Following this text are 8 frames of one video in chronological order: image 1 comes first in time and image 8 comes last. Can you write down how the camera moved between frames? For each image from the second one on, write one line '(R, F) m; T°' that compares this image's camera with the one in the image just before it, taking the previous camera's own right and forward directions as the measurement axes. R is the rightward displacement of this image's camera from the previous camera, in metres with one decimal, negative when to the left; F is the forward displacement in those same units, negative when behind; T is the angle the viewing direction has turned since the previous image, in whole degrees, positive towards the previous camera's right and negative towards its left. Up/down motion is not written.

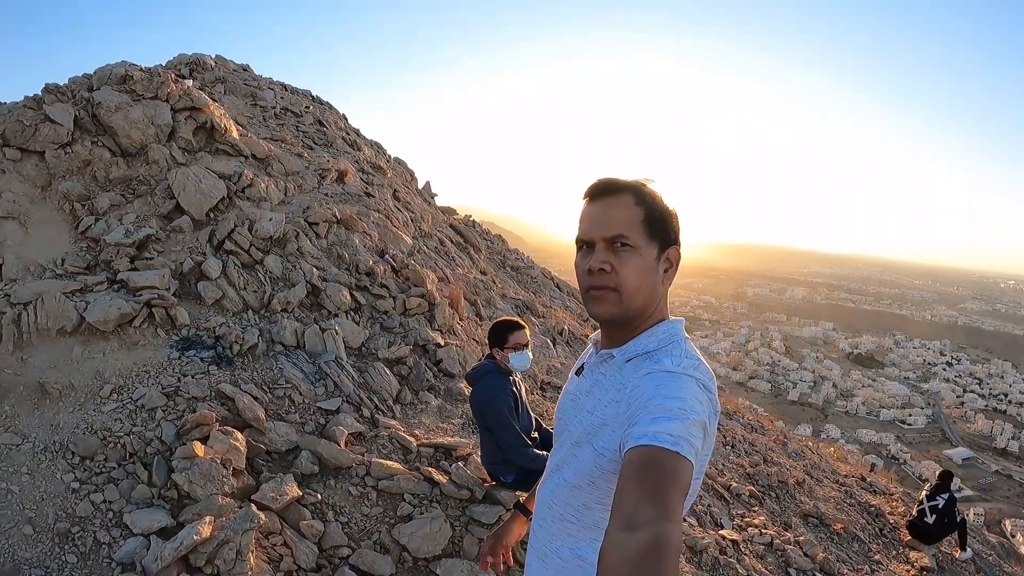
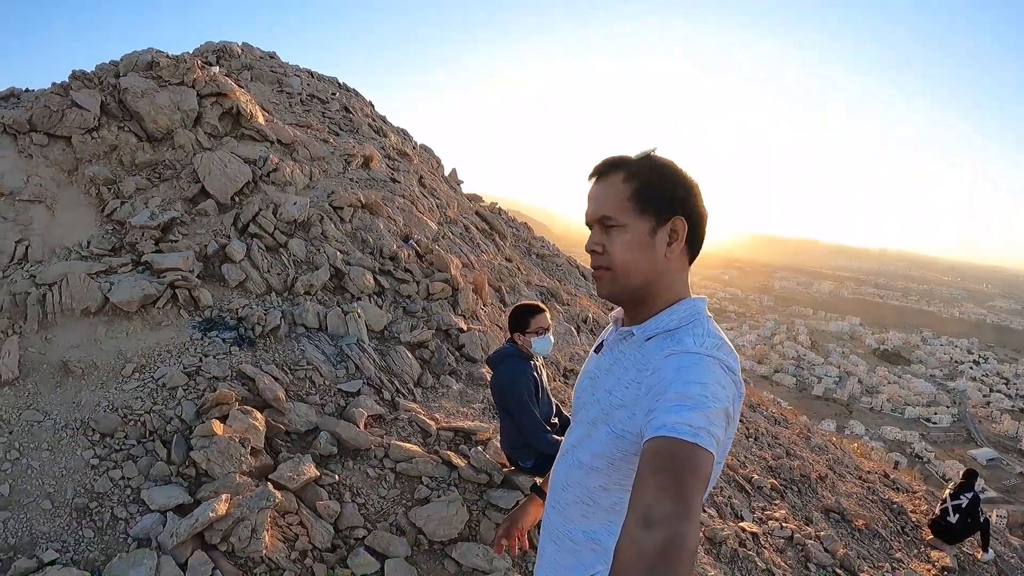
(0.0, 0.0) m; -2°
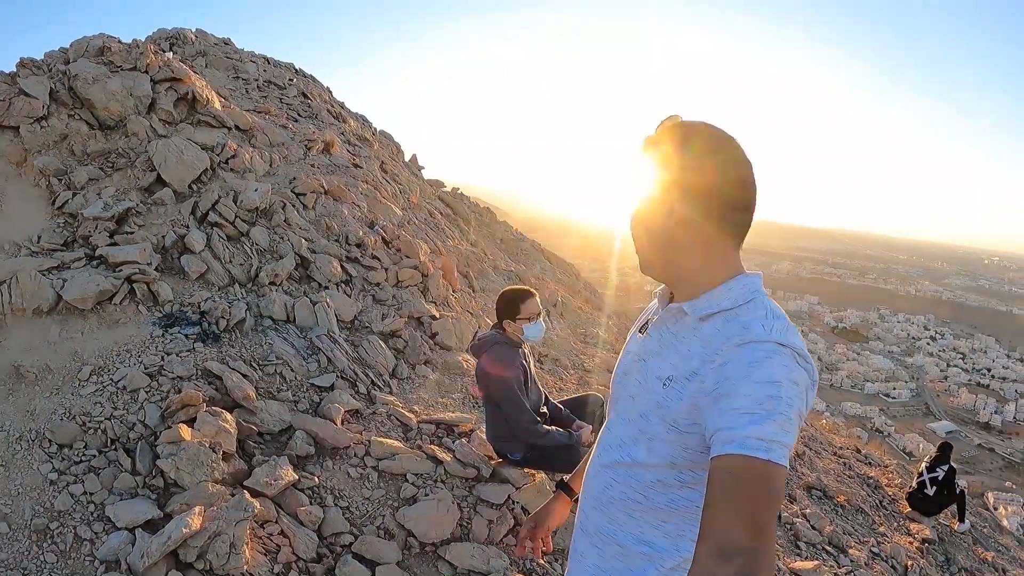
(-0.1, +0.1) m; +3°
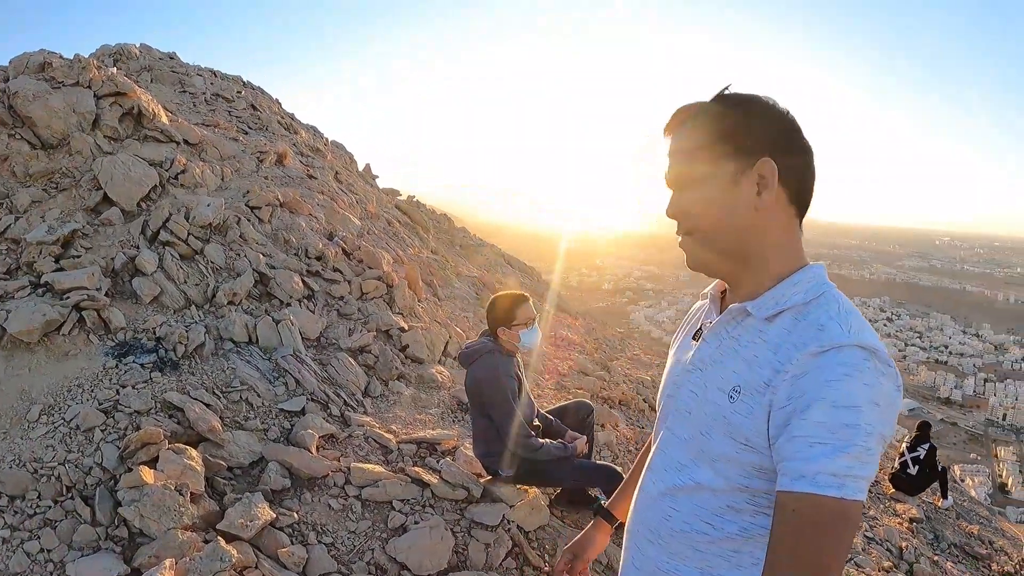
(-0.1, +0.1) m; +4°
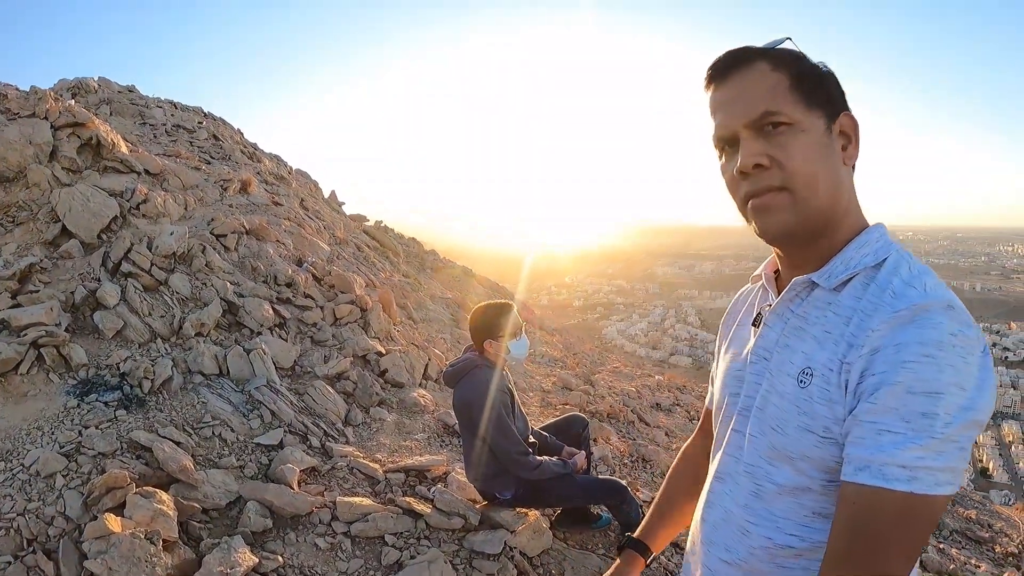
(-0.1, +0.1) m; +3°
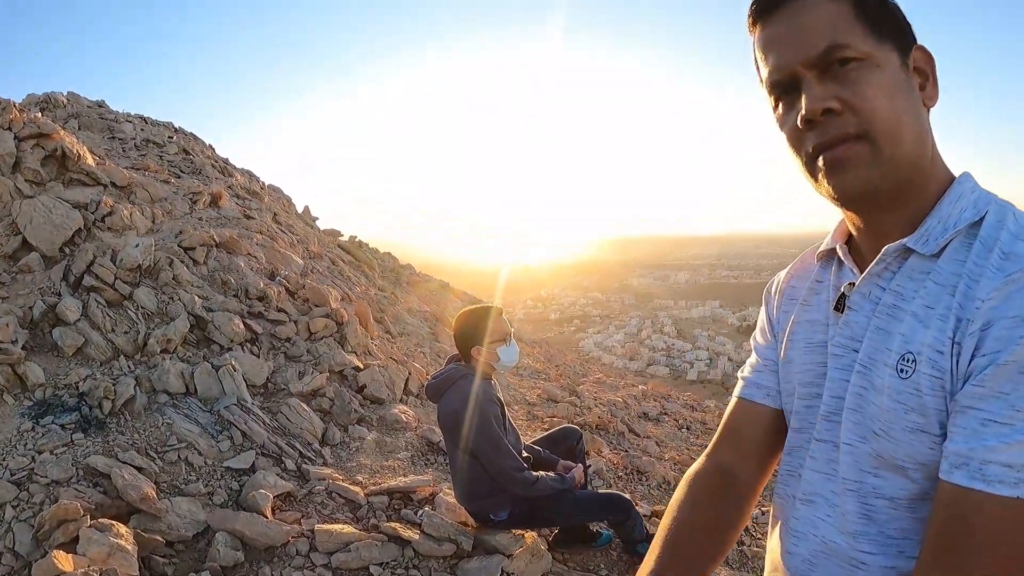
(-0.1, +0.2) m; +2°
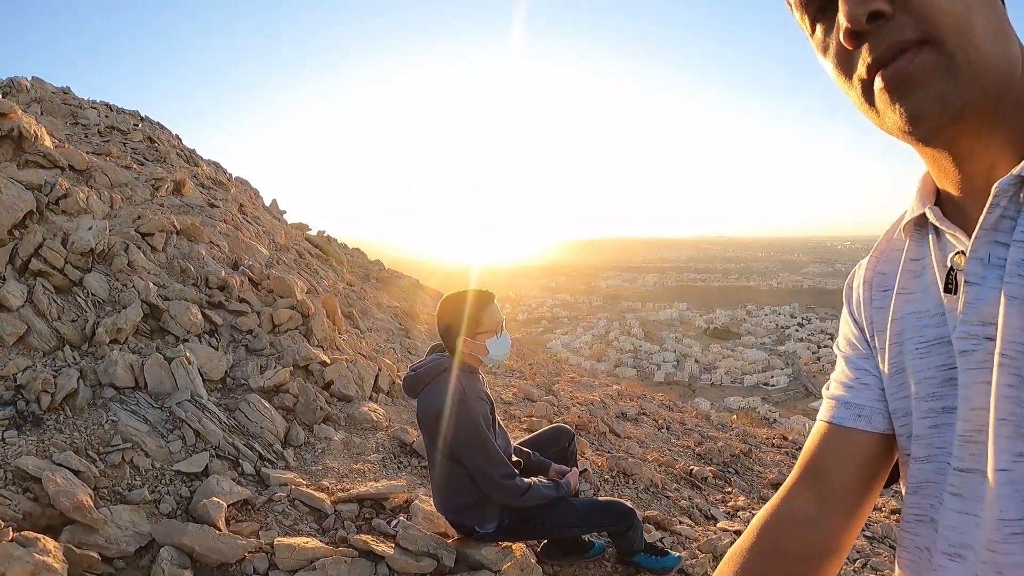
(-0.1, +0.3) m; +3°
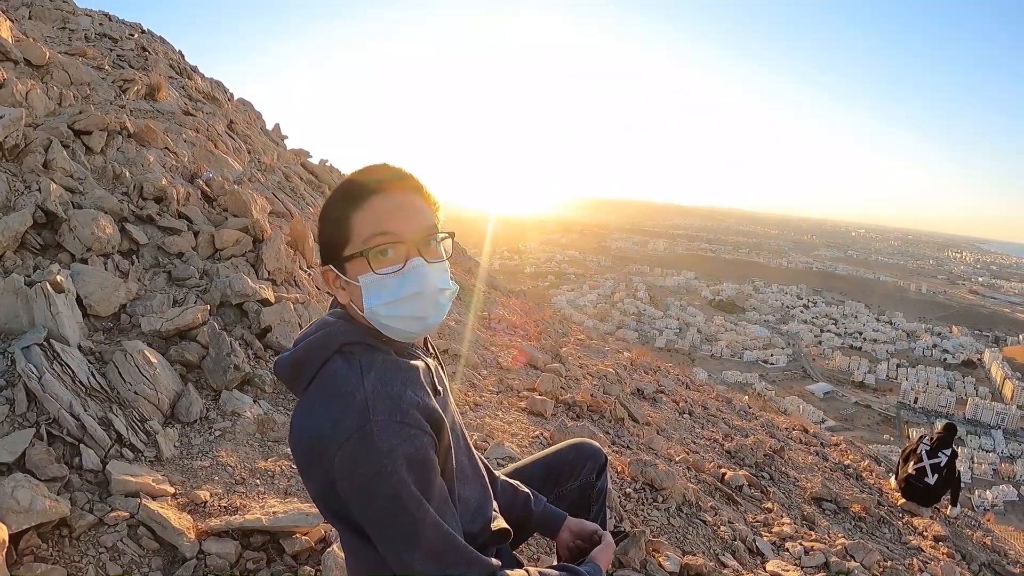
(0.0, +1.2) m; 0°
